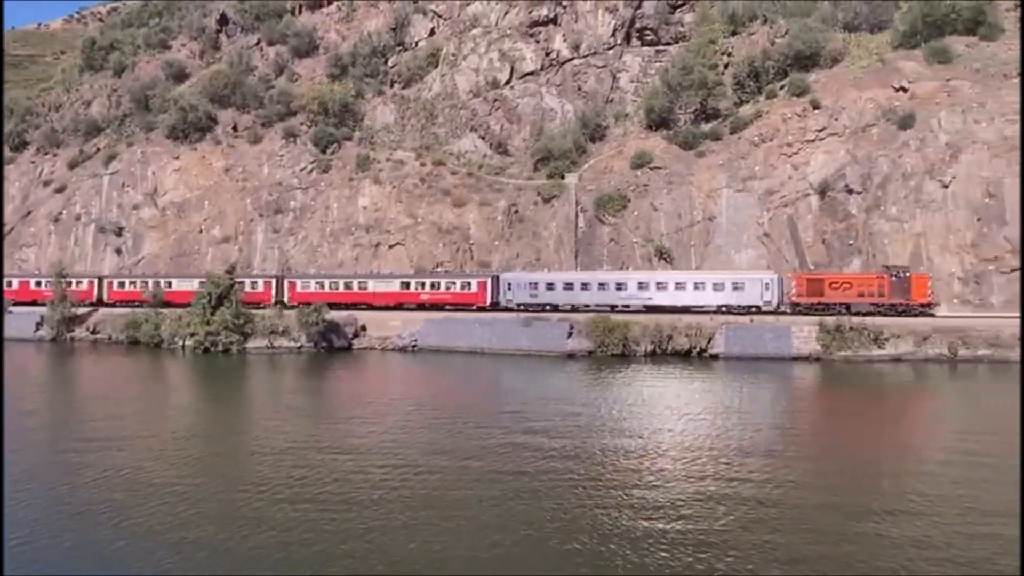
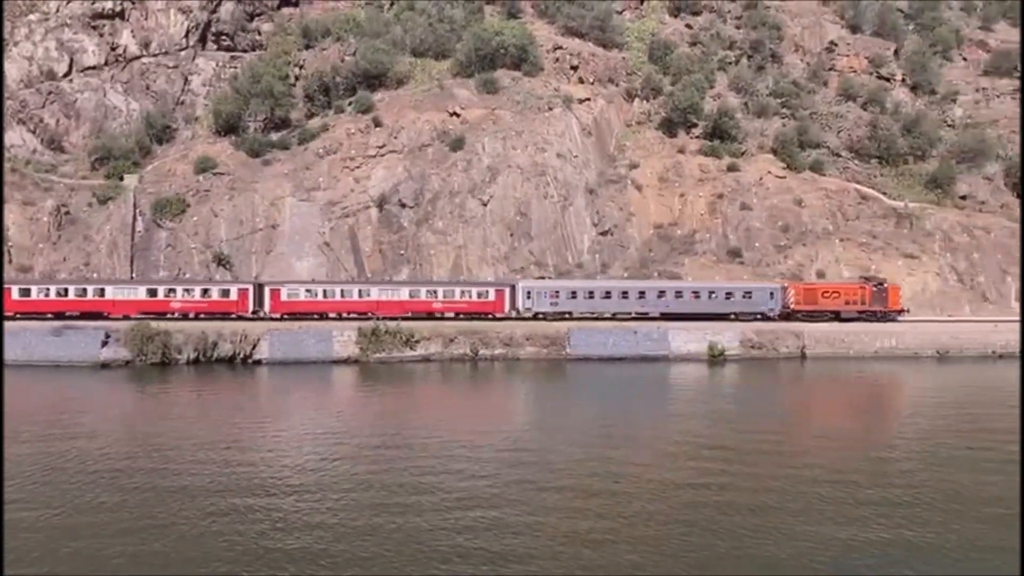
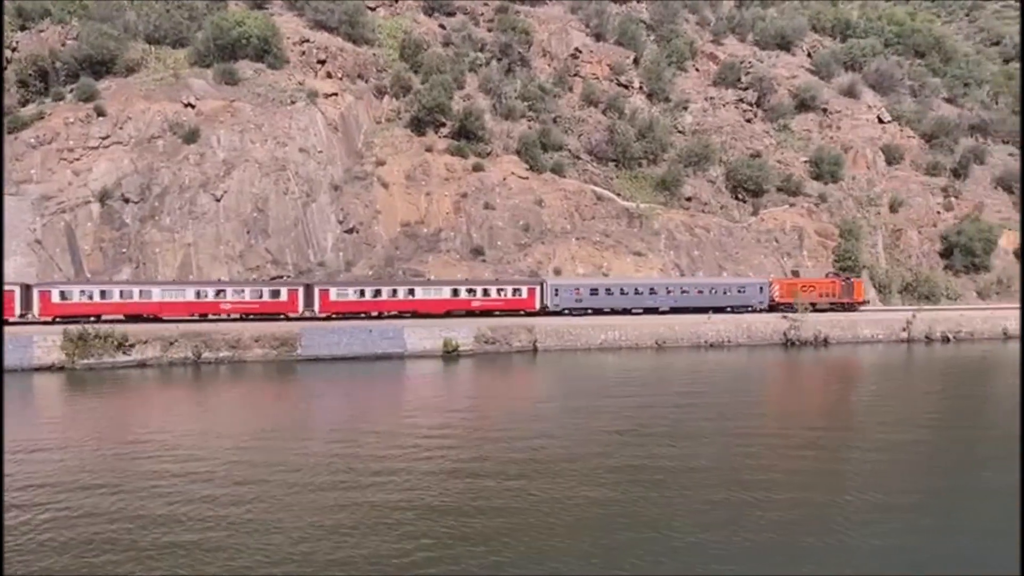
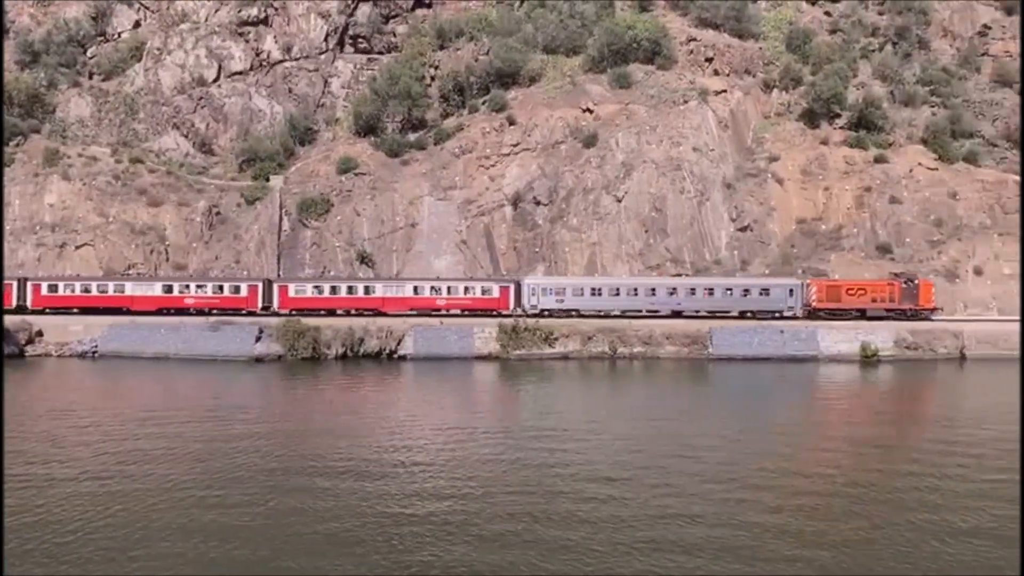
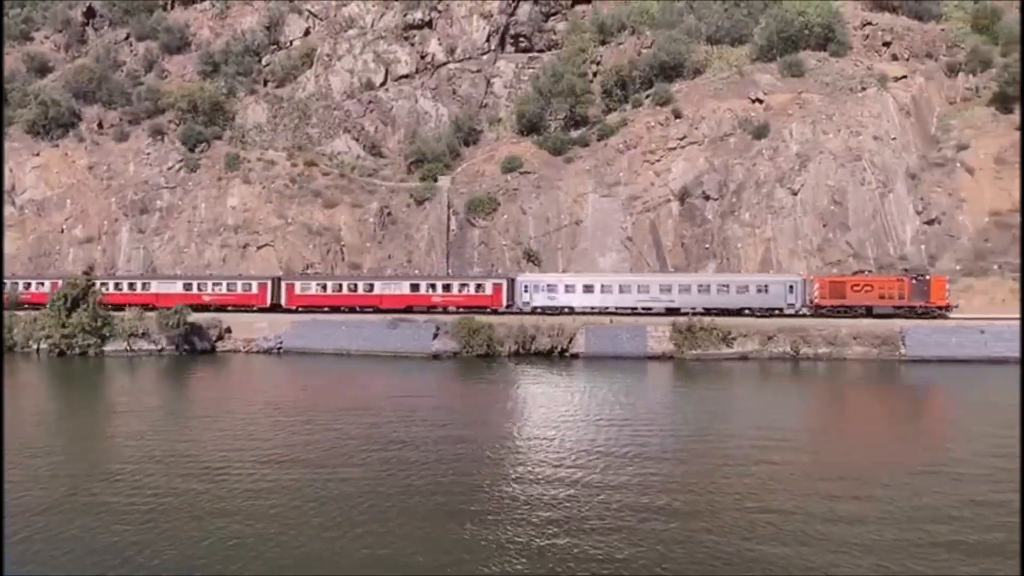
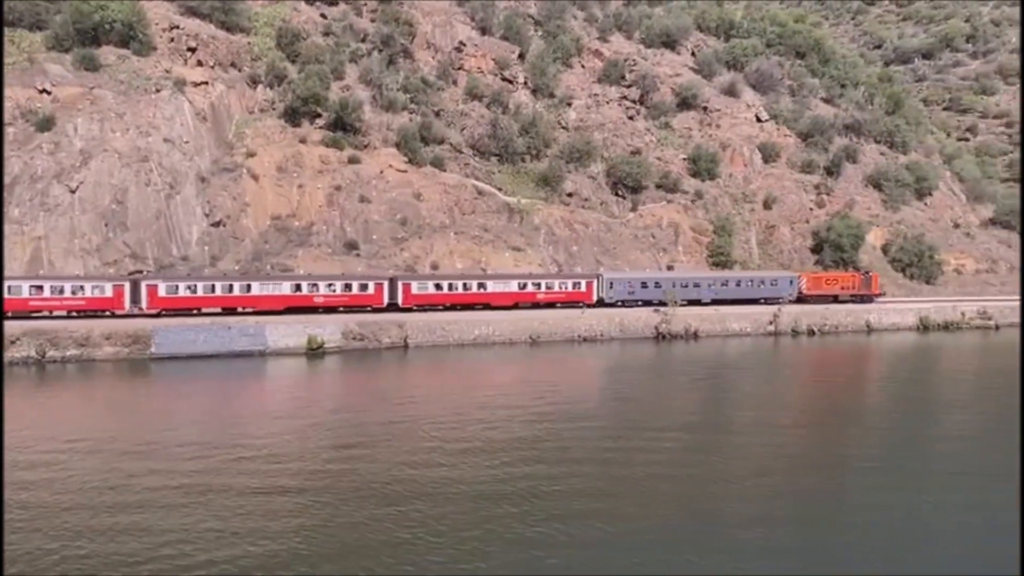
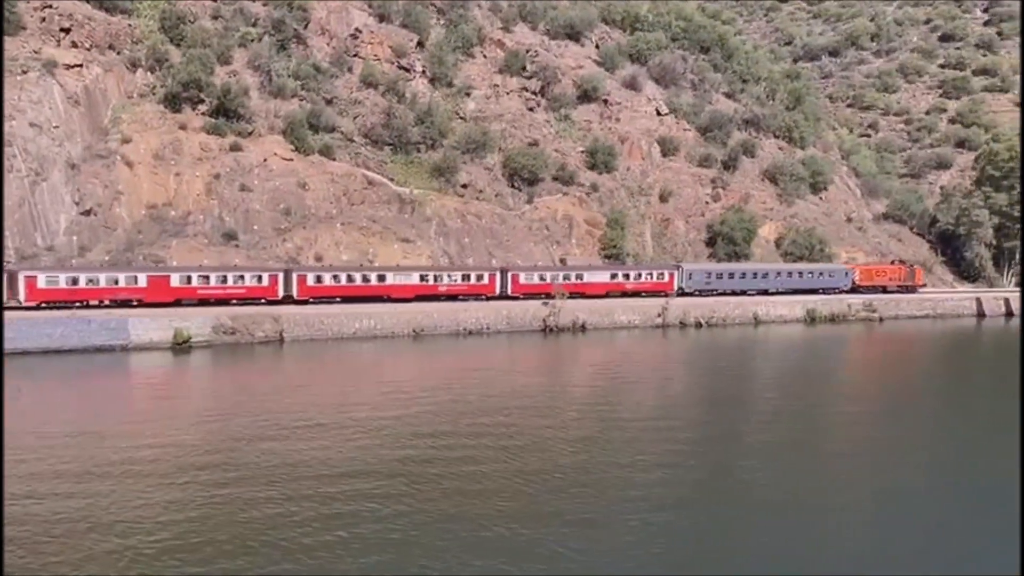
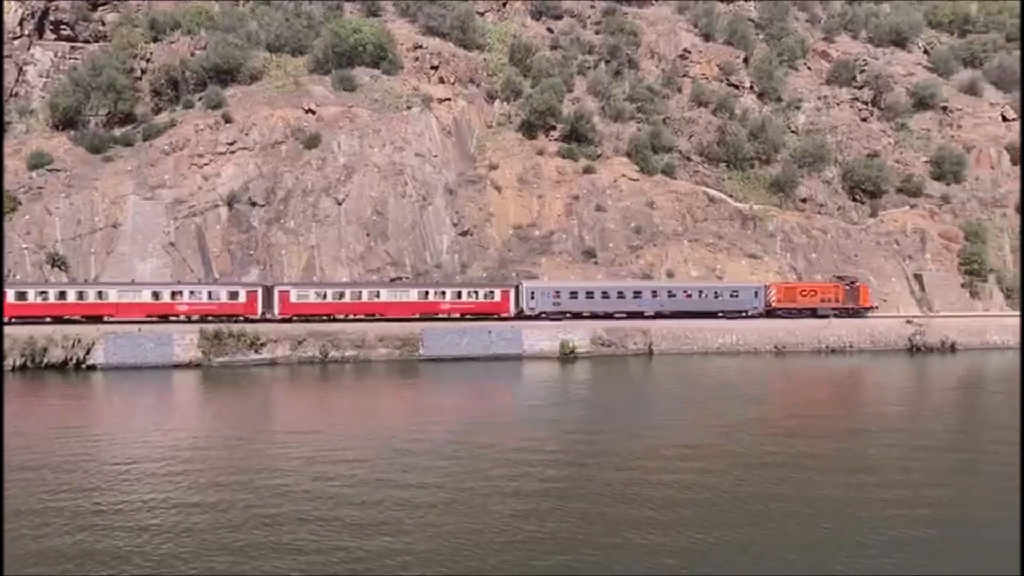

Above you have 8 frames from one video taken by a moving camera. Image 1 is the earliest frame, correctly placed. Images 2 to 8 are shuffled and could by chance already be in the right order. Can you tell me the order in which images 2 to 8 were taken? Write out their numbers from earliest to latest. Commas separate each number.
5, 4, 2, 8, 3, 6, 7
